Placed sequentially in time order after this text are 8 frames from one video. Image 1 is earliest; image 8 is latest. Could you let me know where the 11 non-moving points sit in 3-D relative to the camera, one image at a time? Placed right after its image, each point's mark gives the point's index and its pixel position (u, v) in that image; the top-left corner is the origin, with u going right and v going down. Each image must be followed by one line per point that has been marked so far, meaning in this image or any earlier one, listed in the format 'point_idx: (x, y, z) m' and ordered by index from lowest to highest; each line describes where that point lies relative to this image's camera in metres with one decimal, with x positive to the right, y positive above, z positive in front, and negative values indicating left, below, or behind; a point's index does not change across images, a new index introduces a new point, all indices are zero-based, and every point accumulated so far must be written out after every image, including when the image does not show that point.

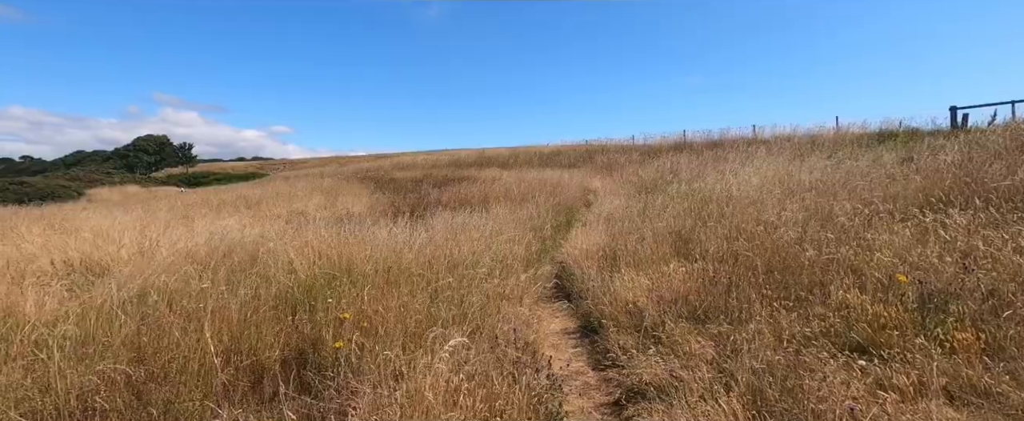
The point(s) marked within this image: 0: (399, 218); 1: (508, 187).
0: (-1.8, -0.2, +7.7) m
1: (-0.1, +0.5, +11.3) m
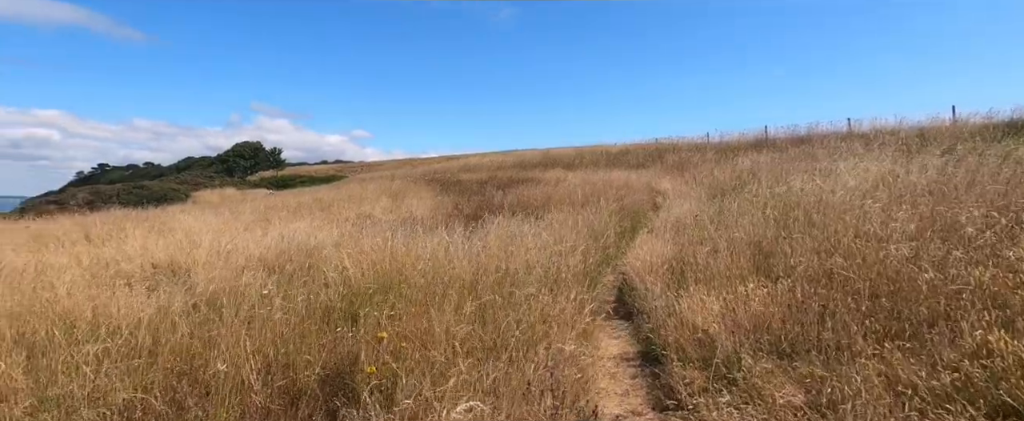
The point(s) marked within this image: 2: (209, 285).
0: (-0.8, -0.3, +7.6) m
1: (+1.3, +0.5, +10.9) m
2: (-2.7, -0.7, +4.4) m
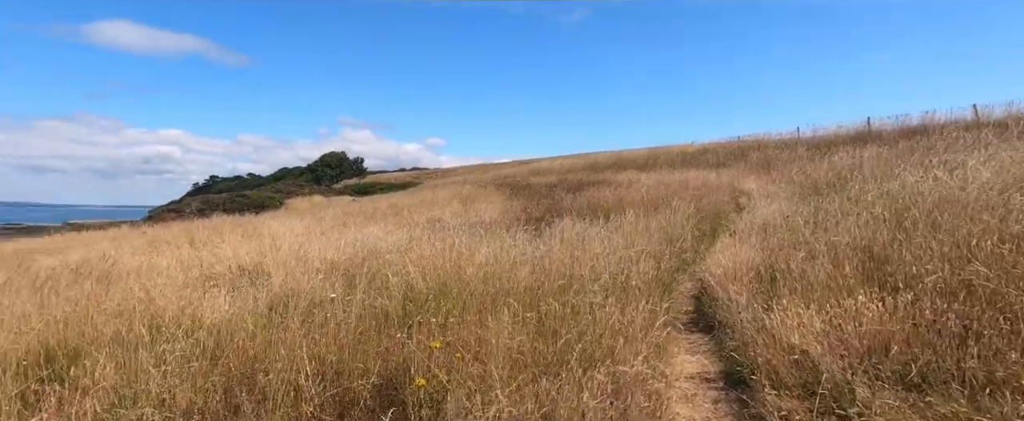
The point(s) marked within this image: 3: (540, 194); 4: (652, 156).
0: (+0.2, -0.3, +7.4) m
1: (+2.8, +0.4, +10.4) m
2: (-2.1, -0.7, +4.5) m
3: (+0.9, +0.5, +15.7) m
4: (+5.7, +2.2, +20.0) m
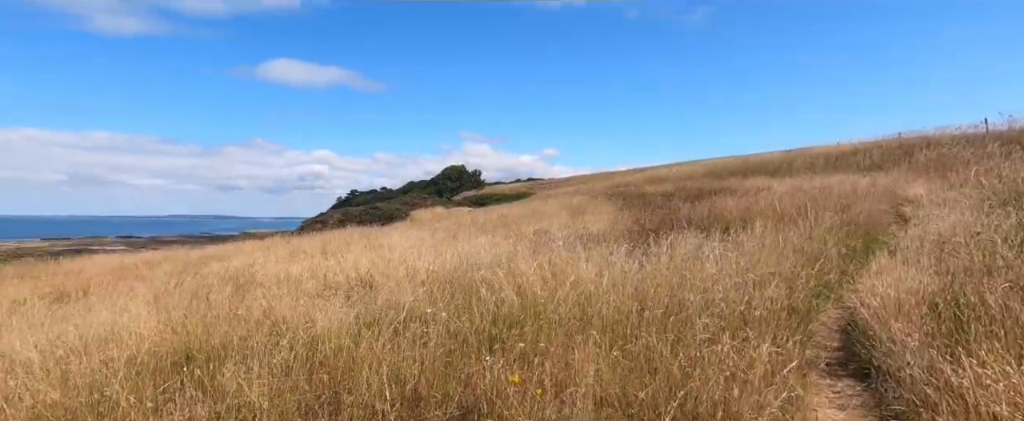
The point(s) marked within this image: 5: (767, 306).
0: (+1.7, -0.5, +6.9) m
1: (+4.9, +0.2, +9.2) m
2: (-1.2, -0.9, +4.6) m
3: (+4.3, +0.2, +14.8) m
4: (+9.9, +1.8, +17.9) m
5: (+1.6, -0.6, +3.0) m
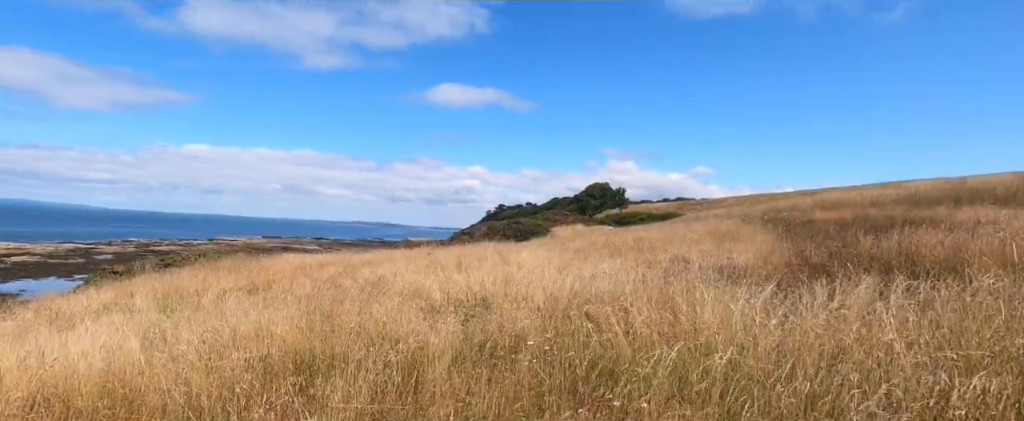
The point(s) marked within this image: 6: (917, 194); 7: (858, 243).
0: (+3.2, -0.9, +5.7) m
1: (+7.0, -0.4, +7.0) m
2: (-0.2, -1.1, +4.4) m
3: (+7.9, -0.6, +12.6) m
4: (+14.3, +0.7, +14.0) m
5: (+2.0, -0.8, +2.1) m
6: (+14.2, +0.6, +17.3) m
7: (+7.1, -0.7, +10.1) m
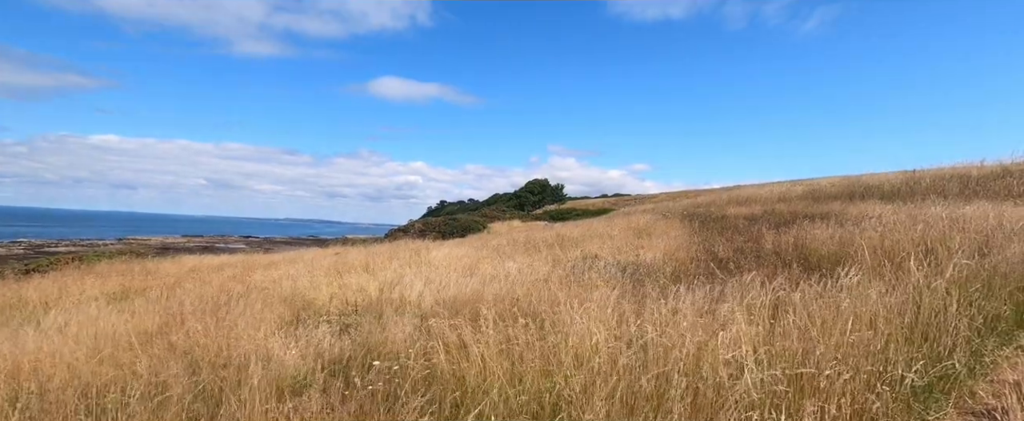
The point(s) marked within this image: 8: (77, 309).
0: (+1.9, -0.8, +5.5) m
1: (+5.5, -0.3, +7.3) m
2: (-1.4, -1.0, +3.8) m
3: (+5.8, -0.5, +12.9) m
4: (+12.0, +0.9, +15.1) m
5: (+1.1, -0.8, +1.8) m
6: (+11.4, +0.8, +18.3) m
7: (+5.2, -0.6, +10.4) m
8: (-6.2, -1.5, +7.0) m
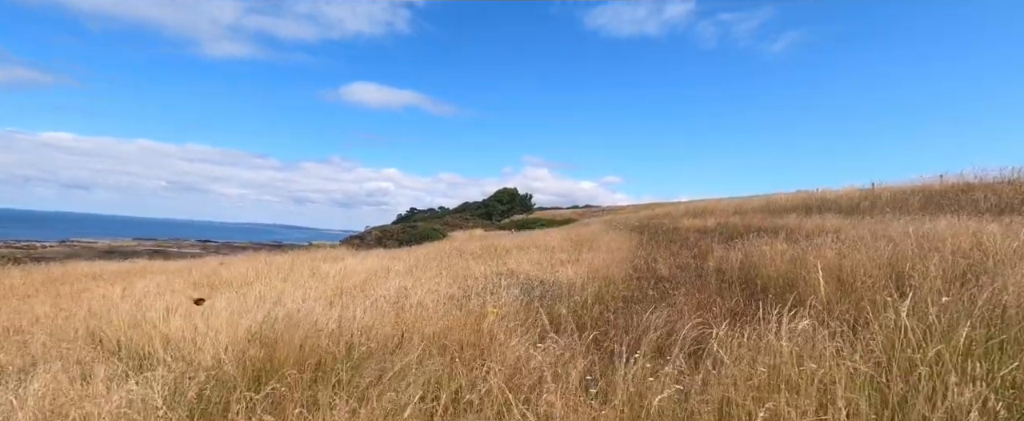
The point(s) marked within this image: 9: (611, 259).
0: (+0.5, -0.9, +4.1) m
1: (+4.0, -0.5, +6.0) m
2: (-2.6, -1.0, +2.1) m
3: (+4.0, -0.7, +11.7) m
4: (+10.1, +0.4, +14.2) m
5: (0.0, -0.8, +0.3) m
6: (+9.3, +0.3, +17.4) m
7: (+3.6, -0.8, +9.1) m
8: (-7.7, -1.4, +5.1) m
9: (+1.8, -0.9, +9.0) m
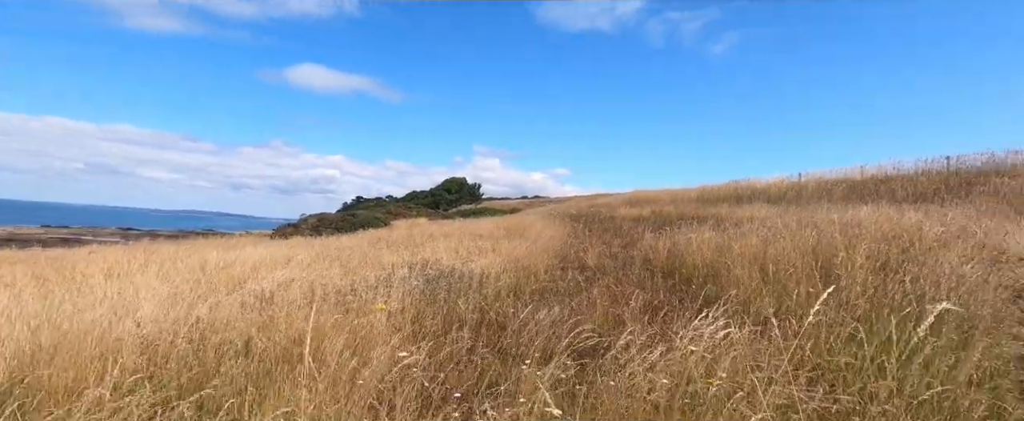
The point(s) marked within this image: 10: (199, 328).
0: (-0.3, -0.7, +3.4) m
1: (+3.0, -0.3, +5.7) m
2: (-3.2, -0.8, +1.2) m
3: (+2.4, -0.4, +11.3) m
4: (+8.1, +0.7, +14.5) m
5: (-0.5, -0.7, -0.4) m
6: (+7.0, +0.6, +17.6) m
7: (+2.2, -0.6, +8.7) m
8: (-8.6, -1.1, +3.6) m
9: (+0.5, -0.6, +8.5) m
10: (-2.1, -0.7, +3.3) m
